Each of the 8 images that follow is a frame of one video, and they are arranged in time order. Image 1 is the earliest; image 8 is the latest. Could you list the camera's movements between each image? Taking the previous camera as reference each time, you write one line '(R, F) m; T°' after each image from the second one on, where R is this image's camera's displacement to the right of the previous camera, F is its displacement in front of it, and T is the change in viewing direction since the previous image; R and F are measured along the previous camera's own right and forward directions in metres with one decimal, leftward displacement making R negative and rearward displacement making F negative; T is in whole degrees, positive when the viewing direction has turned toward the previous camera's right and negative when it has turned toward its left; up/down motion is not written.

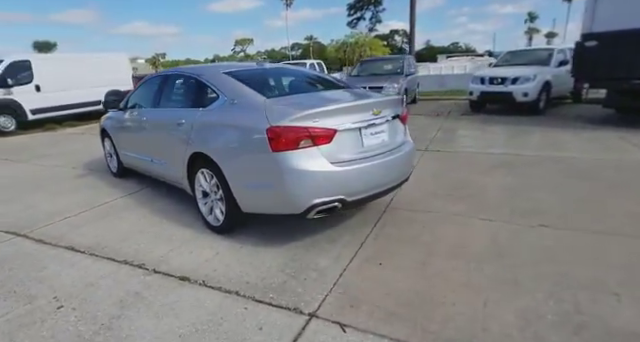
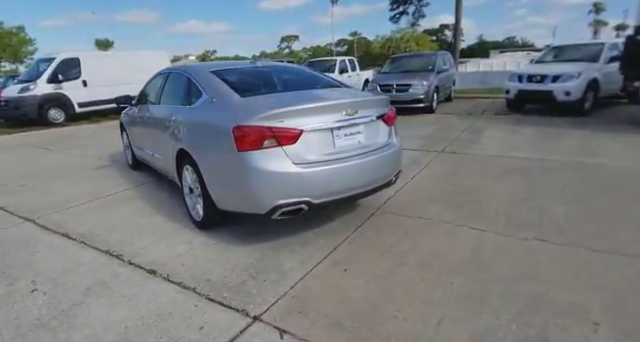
(+0.5, +0.1) m; -7°
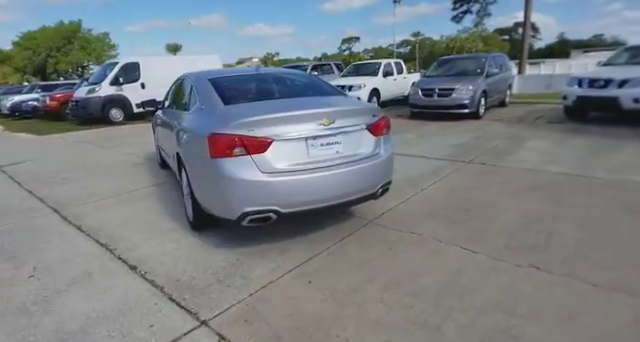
(+0.6, +0.1) m; -9°
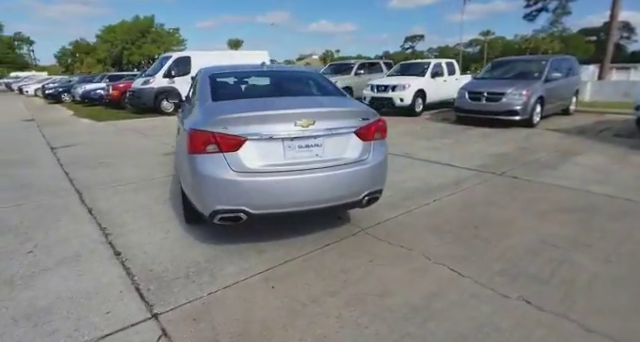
(+0.5, +0.1) m; -8°
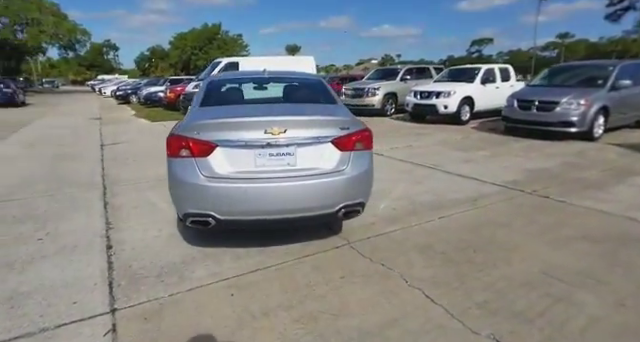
(+0.6, +0.1) m; -9°
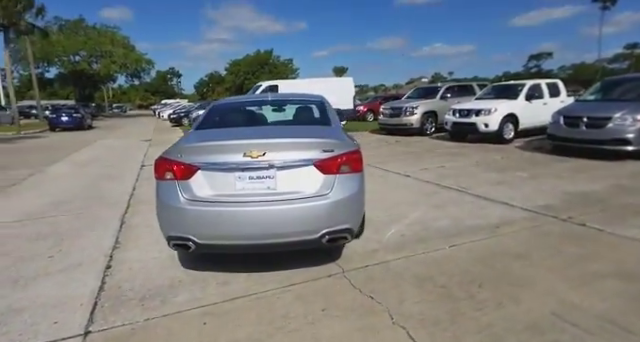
(+0.5, +0.1) m; -8°
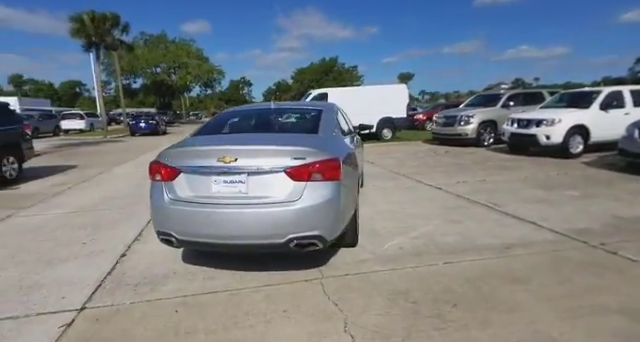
(+0.7, 0.0) m; -10°
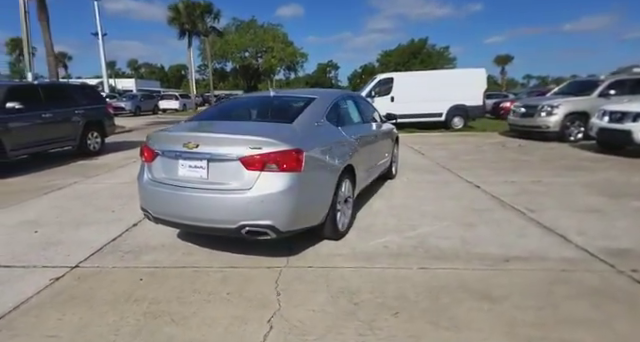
(+0.9, +0.1) m; -13°
